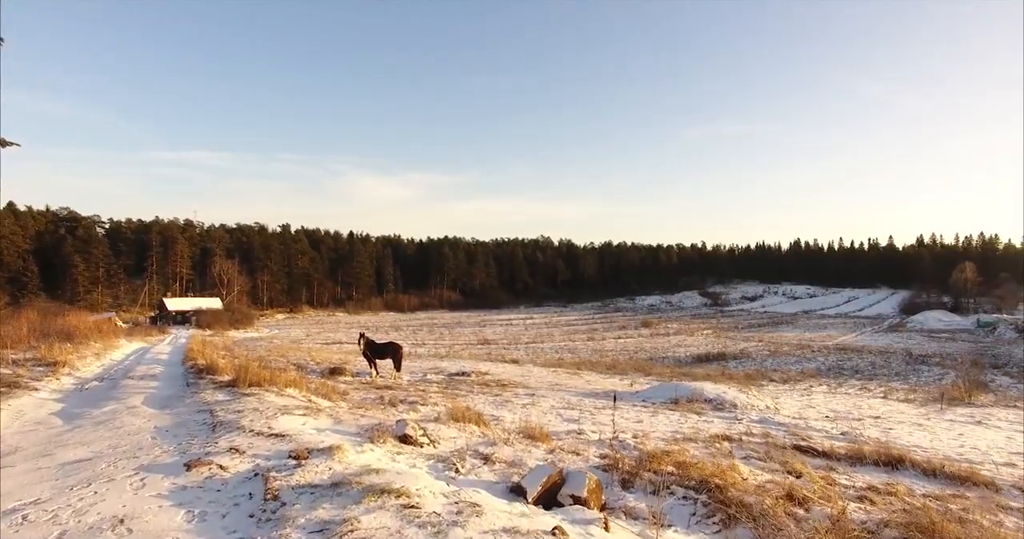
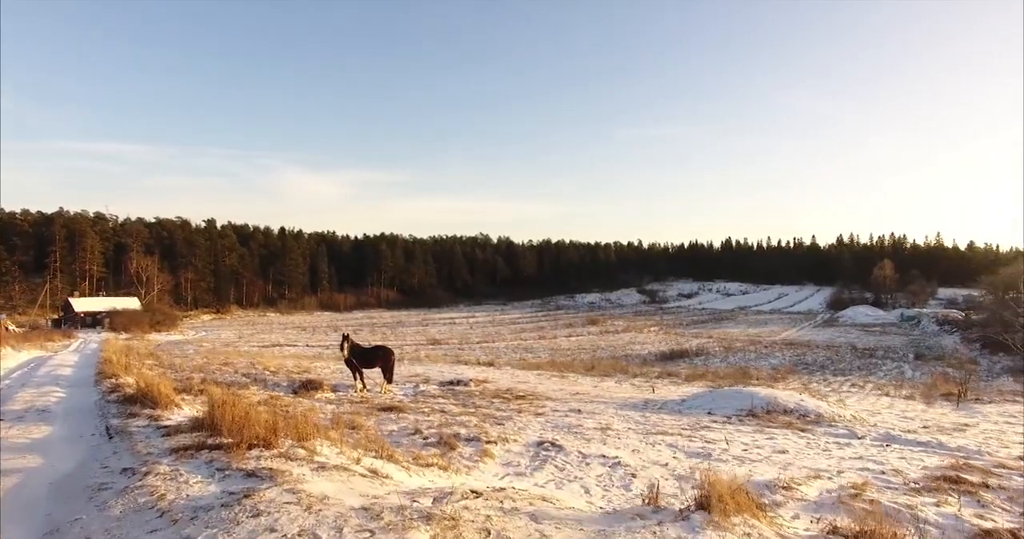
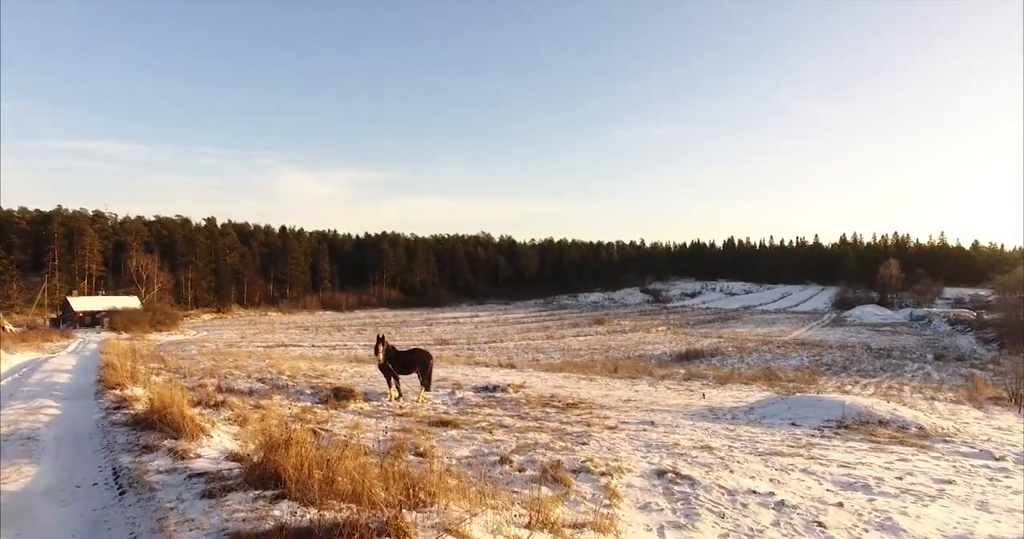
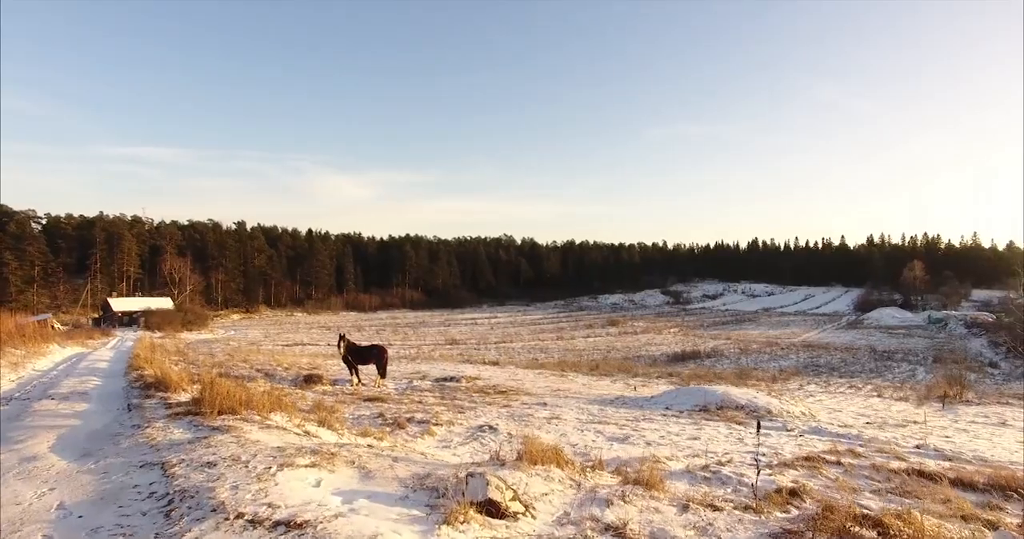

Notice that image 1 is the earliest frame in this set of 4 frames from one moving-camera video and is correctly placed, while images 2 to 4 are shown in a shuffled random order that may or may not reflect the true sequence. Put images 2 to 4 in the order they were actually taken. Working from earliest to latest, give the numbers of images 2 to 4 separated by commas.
4, 2, 3
